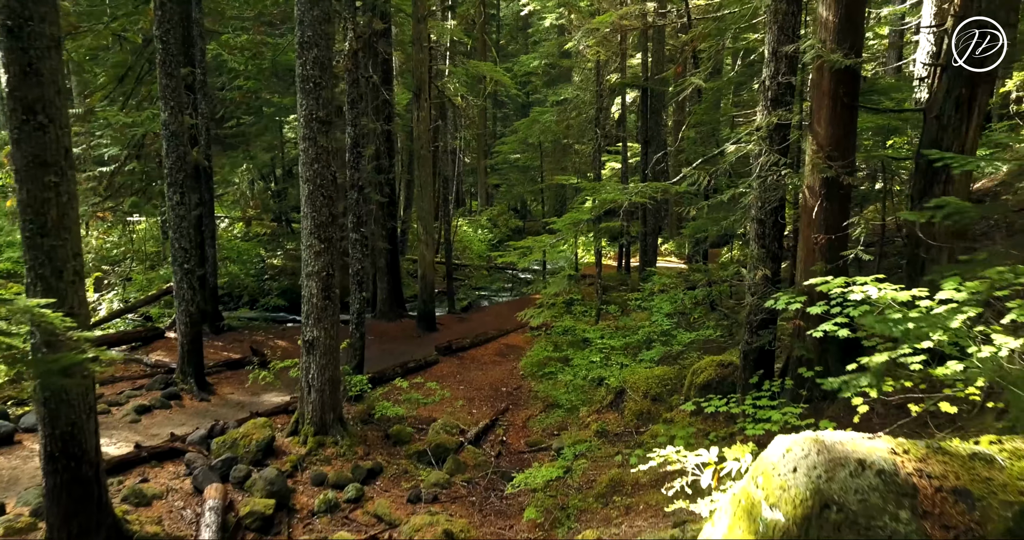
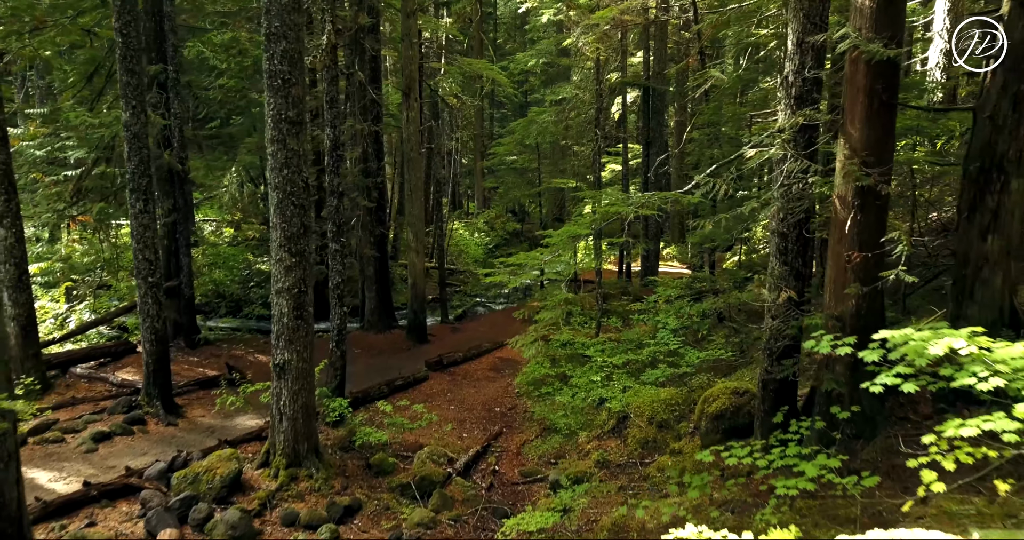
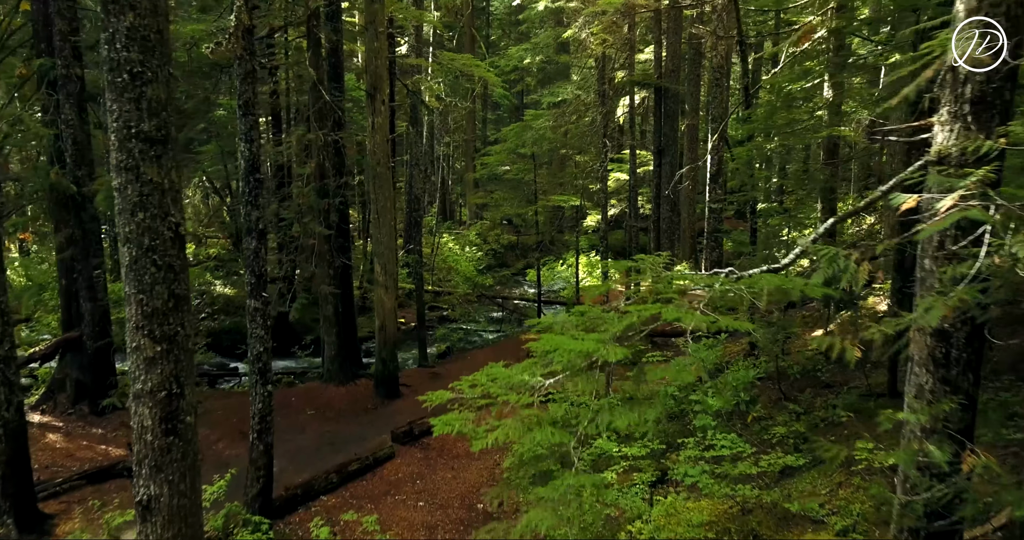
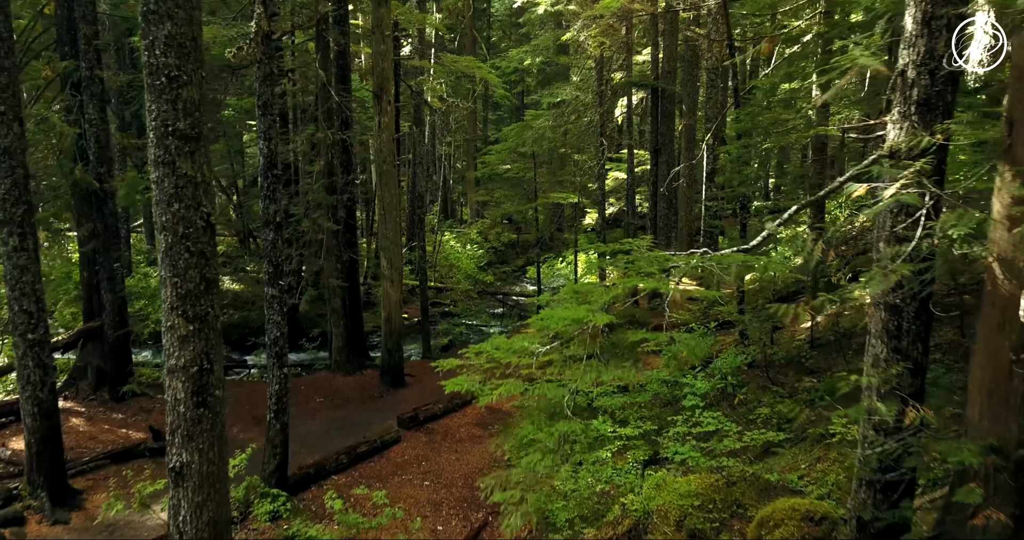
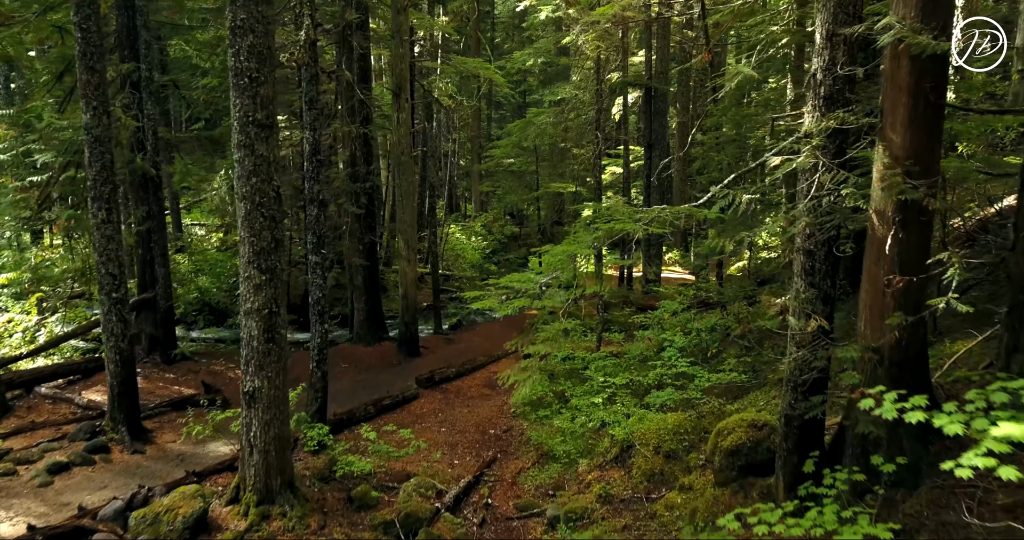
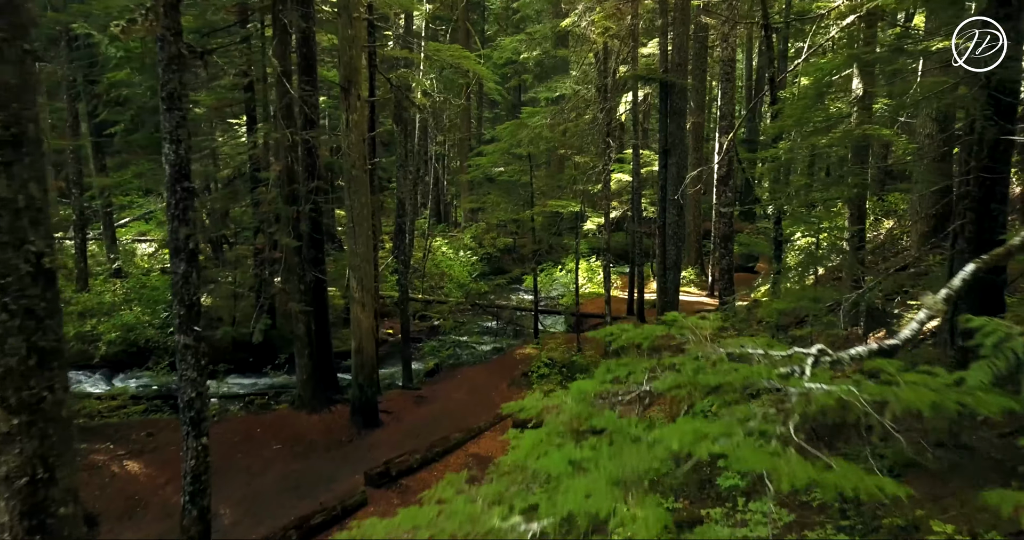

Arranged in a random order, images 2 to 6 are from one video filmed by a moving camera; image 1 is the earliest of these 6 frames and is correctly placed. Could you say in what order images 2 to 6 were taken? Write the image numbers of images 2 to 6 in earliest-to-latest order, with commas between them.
2, 5, 4, 3, 6
